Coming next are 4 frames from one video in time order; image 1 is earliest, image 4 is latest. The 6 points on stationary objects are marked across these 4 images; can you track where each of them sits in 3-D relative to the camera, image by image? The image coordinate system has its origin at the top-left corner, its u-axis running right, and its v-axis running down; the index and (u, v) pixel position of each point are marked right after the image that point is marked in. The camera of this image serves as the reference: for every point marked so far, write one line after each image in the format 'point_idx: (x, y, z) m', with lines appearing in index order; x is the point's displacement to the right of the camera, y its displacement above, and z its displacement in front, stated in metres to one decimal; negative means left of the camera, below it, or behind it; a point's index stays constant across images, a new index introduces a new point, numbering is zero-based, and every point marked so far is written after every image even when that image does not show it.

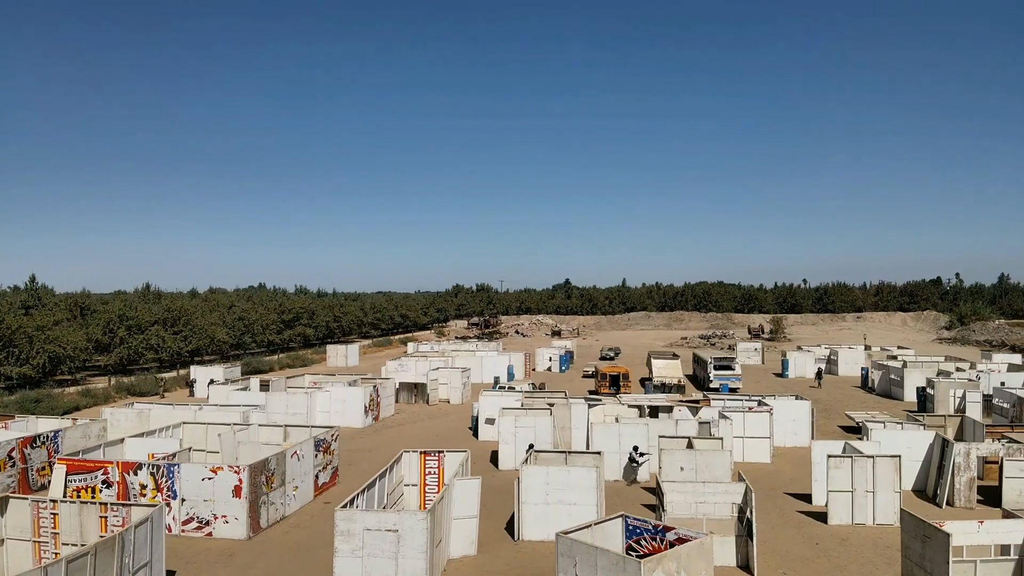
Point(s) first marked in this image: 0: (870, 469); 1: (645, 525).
0: (+8.8, -4.5, +18.4) m
1: (+2.4, -4.4, +13.9) m
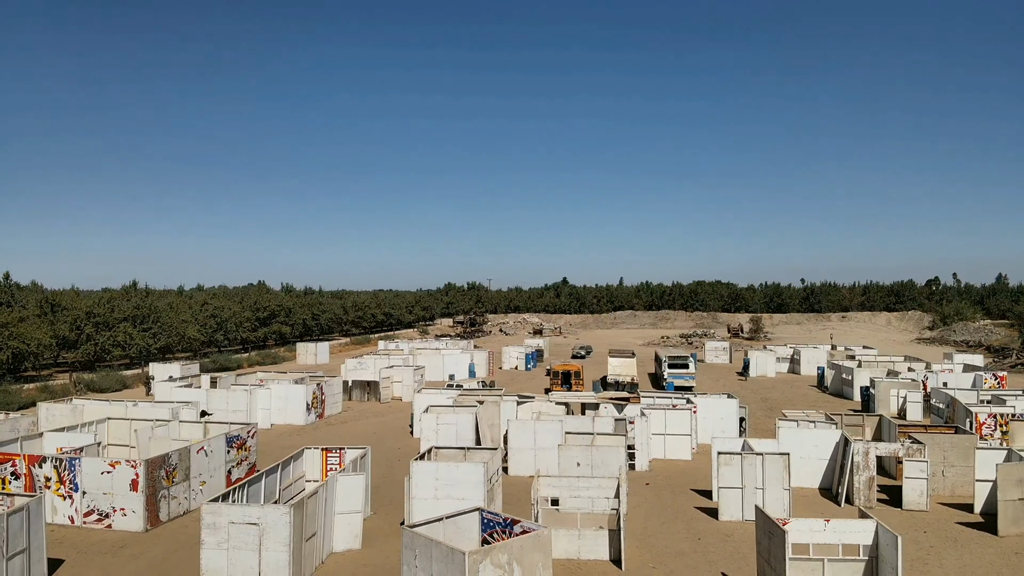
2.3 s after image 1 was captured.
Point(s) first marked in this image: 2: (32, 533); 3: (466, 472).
0: (+6.2, -4.5, +18.7) m
1: (-0.3, -4.4, +14.2) m
2: (-9.8, -5.0, +15.0) m
3: (-1.1, -4.4, +17.7) m
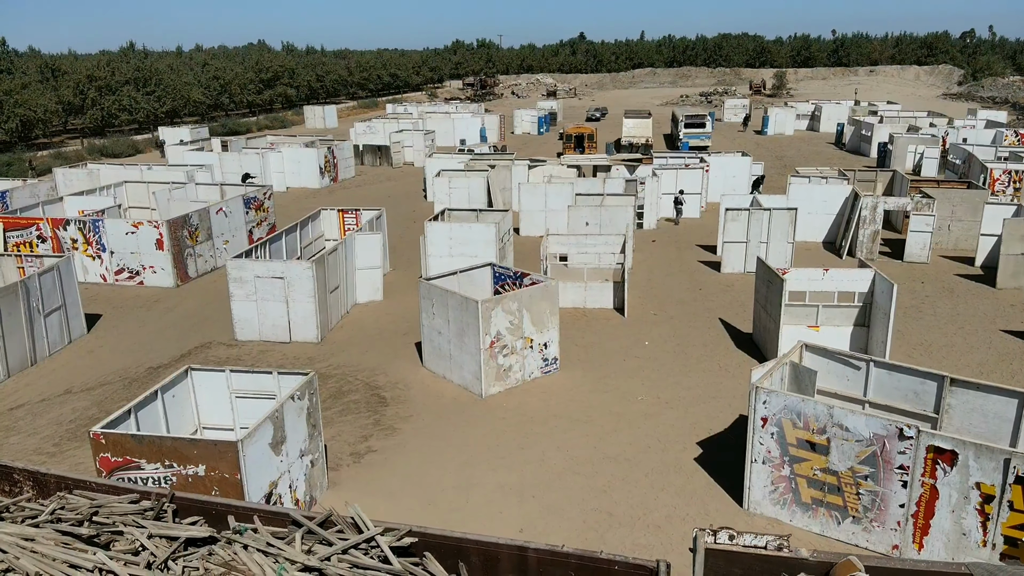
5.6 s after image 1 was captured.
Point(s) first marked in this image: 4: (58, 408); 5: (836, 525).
0: (+6.5, +1.7, +19.0) m
1: (-0.1, +0.3, +14.8) m
2: (-9.5, -0.1, +15.9) m
3: (-0.9, +1.4, +18.2) m
4: (-8.0, -2.1, +13.1) m
5: (+3.9, -2.8, +9.0) m
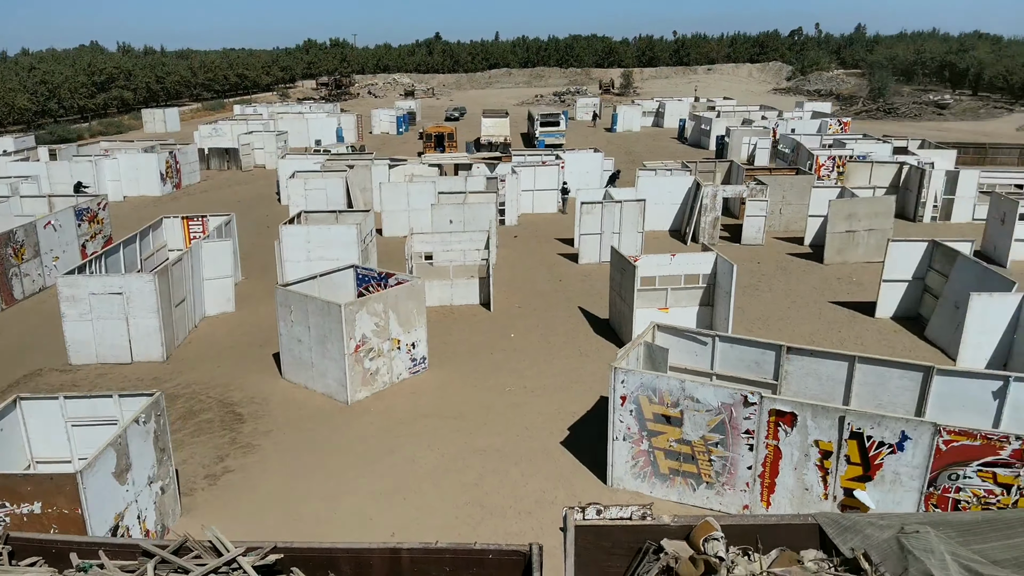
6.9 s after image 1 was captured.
0: (+2.8, +2.0, +19.8) m
1: (-2.8, +0.3, +14.6) m
2: (-12.3, -0.6, +14.0) m
3: (-4.2, +1.3, +17.8) m
4: (-10.1, -2.6, +11.5) m
5: (+2.3, -2.6, +9.5) m
